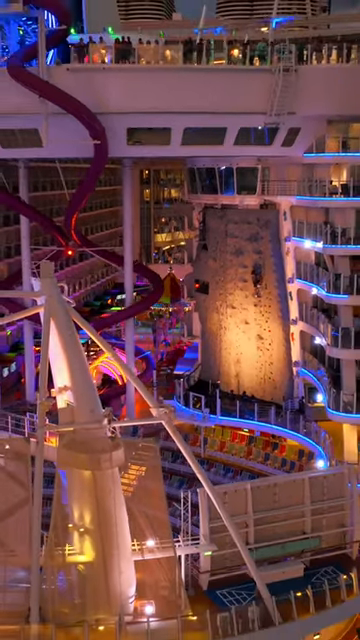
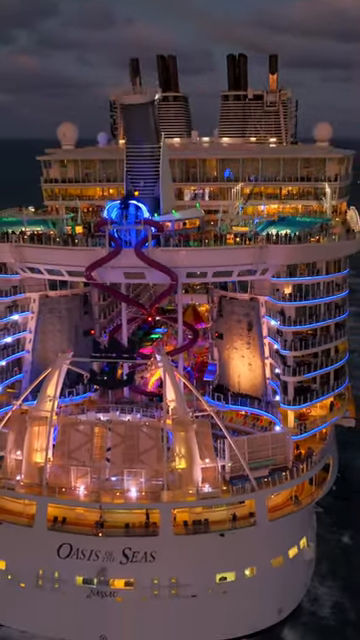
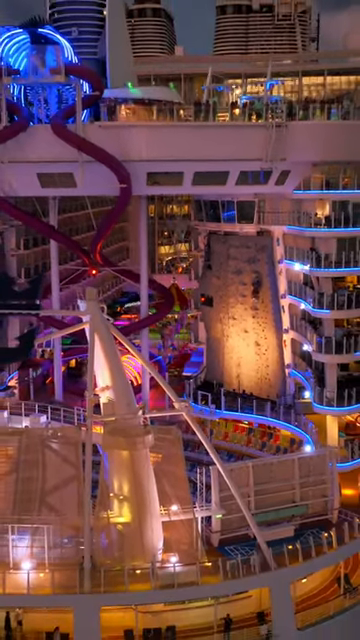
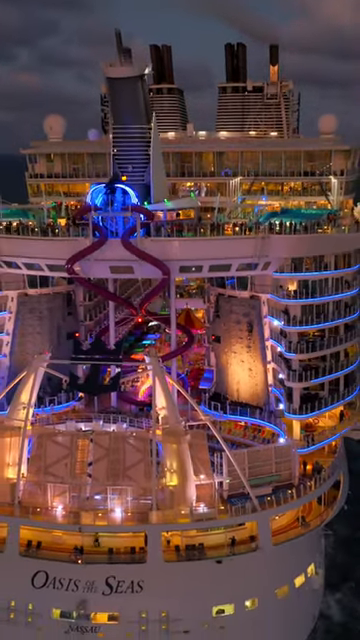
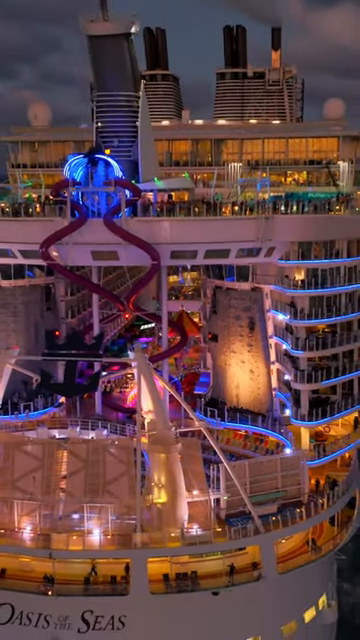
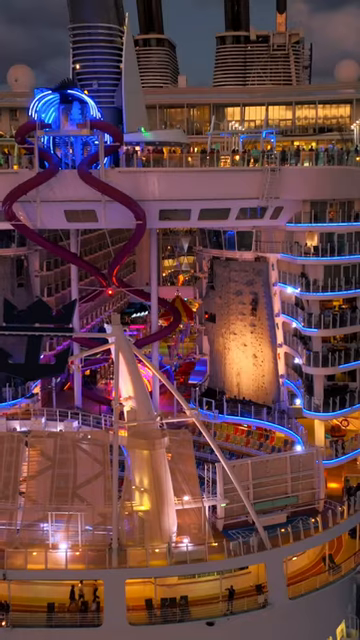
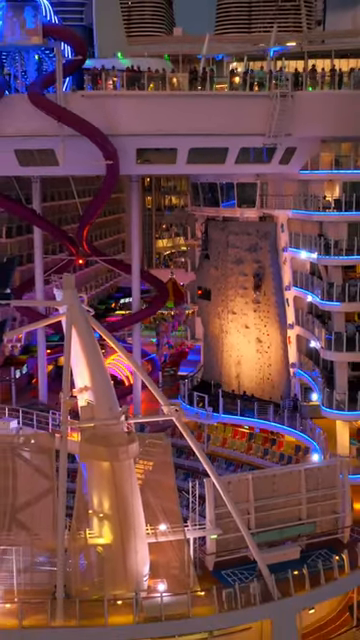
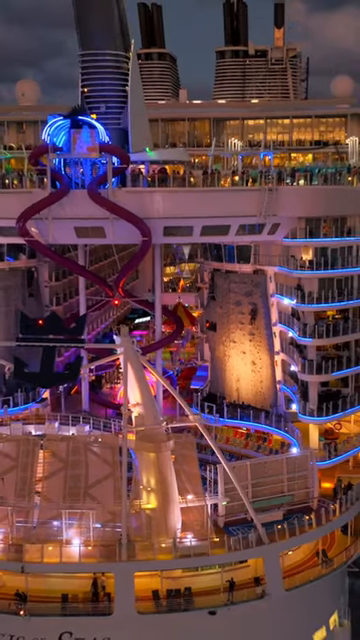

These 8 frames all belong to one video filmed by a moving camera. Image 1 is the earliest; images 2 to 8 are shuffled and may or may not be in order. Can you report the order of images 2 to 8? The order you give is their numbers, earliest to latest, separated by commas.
7, 3, 6, 8, 5, 4, 2
